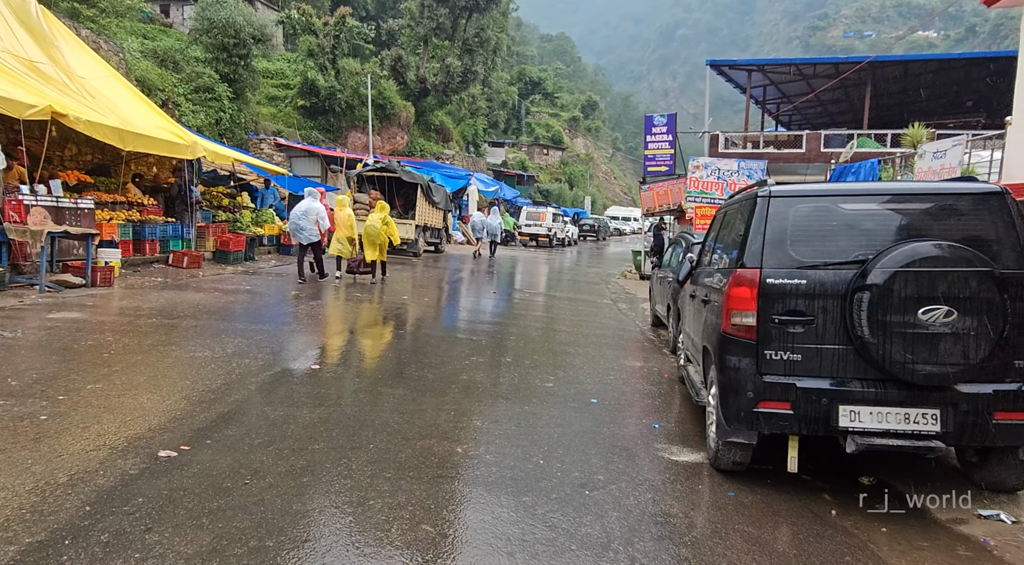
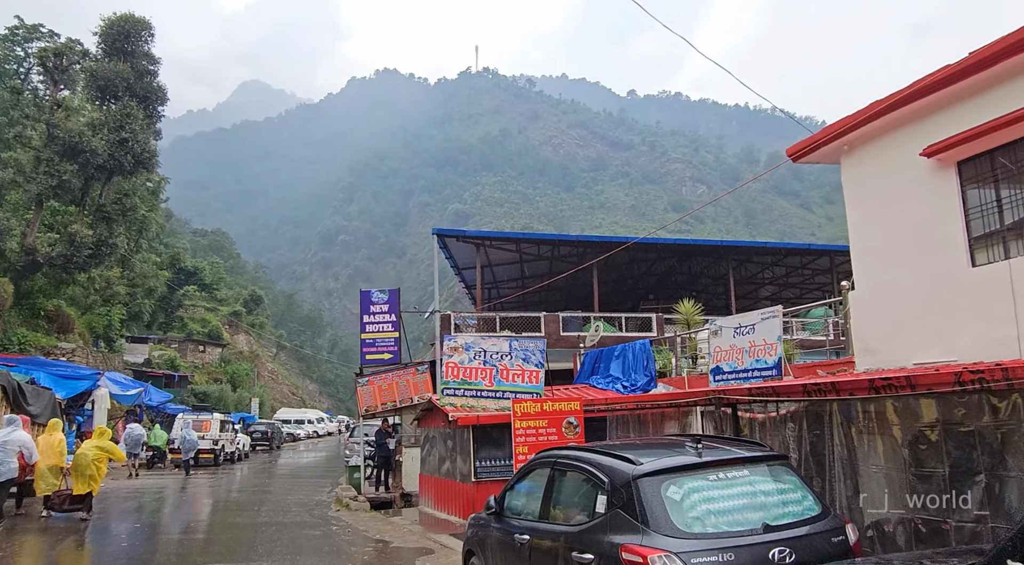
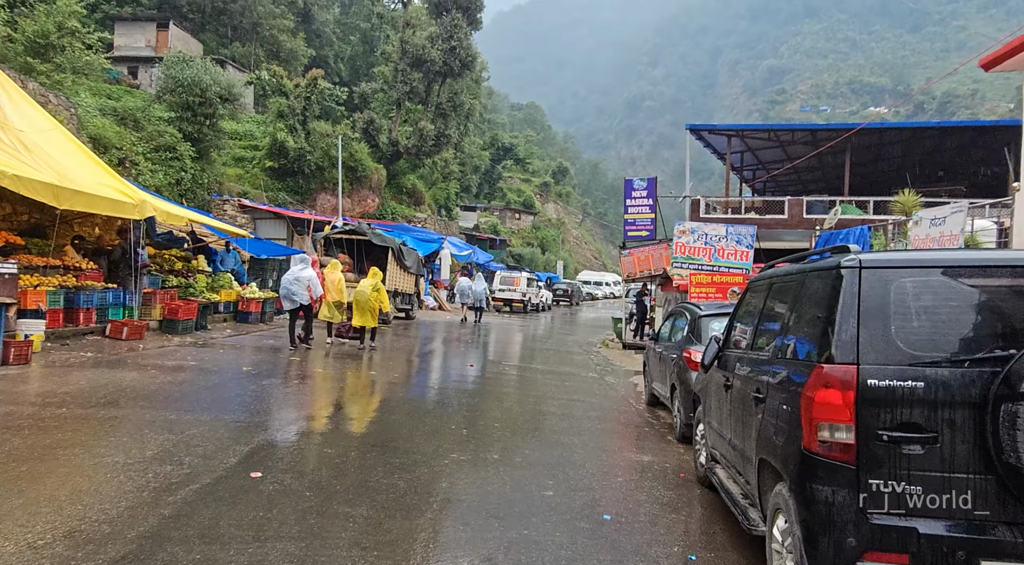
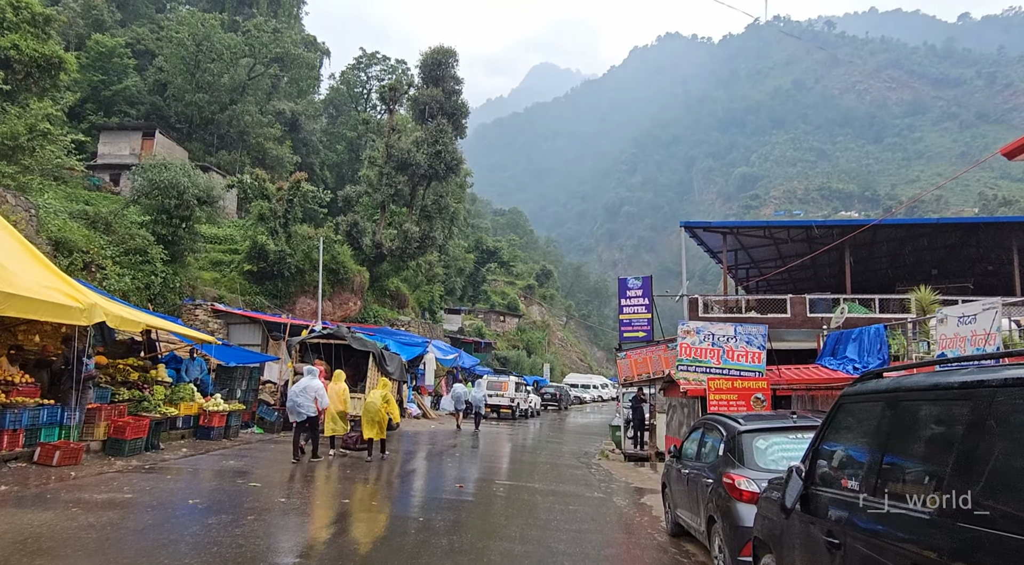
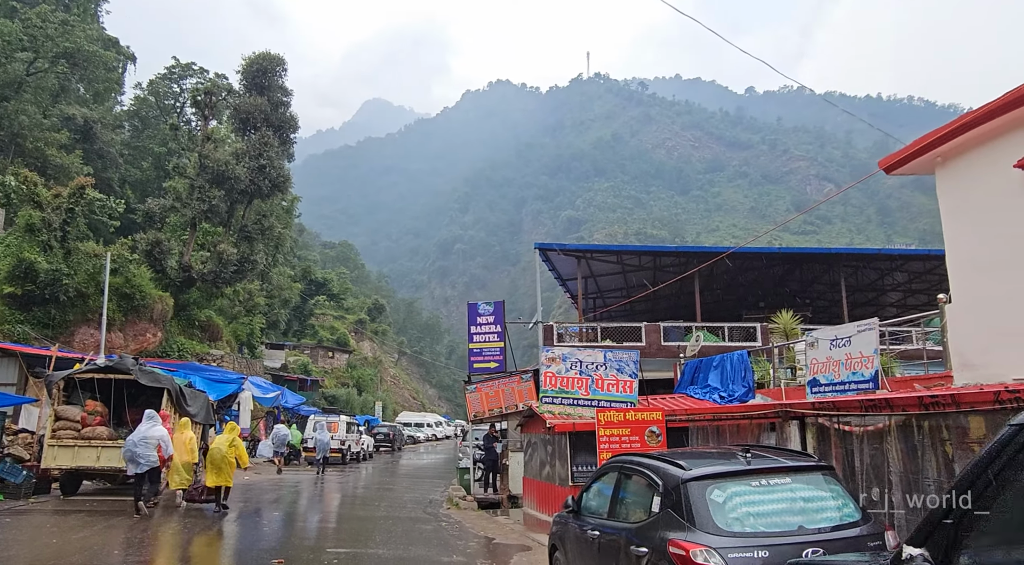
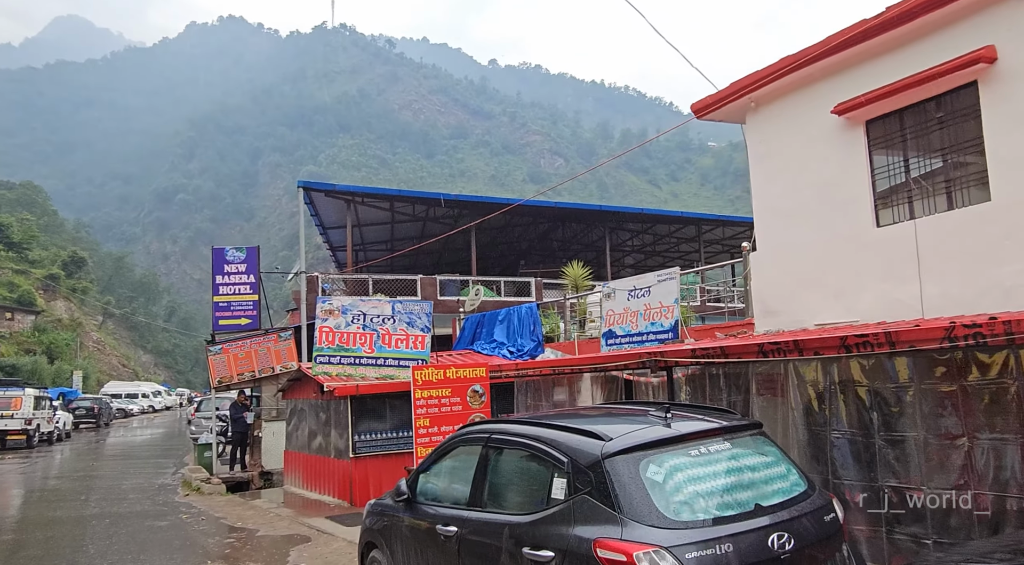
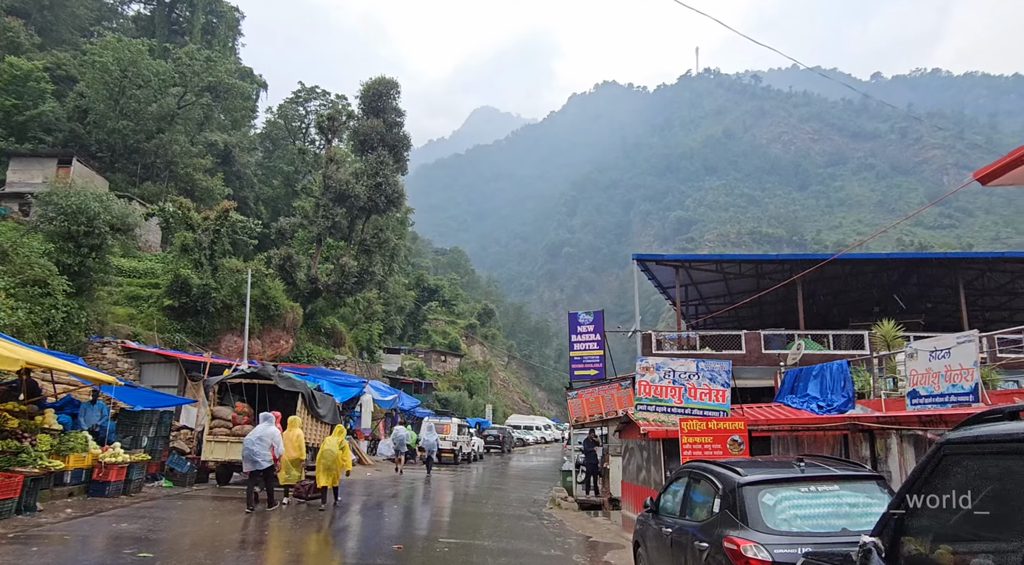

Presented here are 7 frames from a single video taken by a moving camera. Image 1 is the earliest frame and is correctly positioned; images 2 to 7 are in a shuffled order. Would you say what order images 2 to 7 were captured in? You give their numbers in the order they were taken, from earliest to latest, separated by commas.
3, 4, 7, 5, 2, 6
